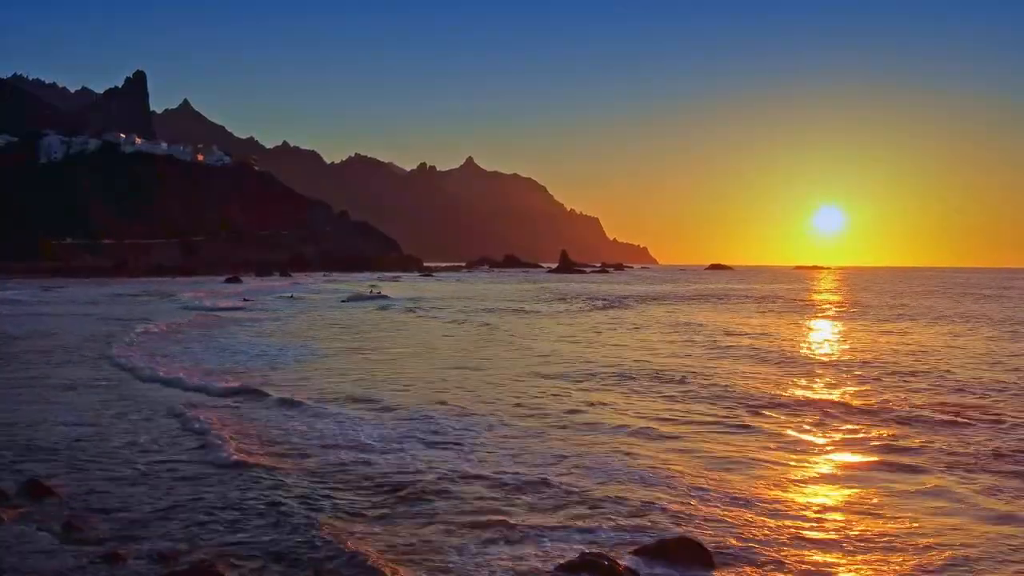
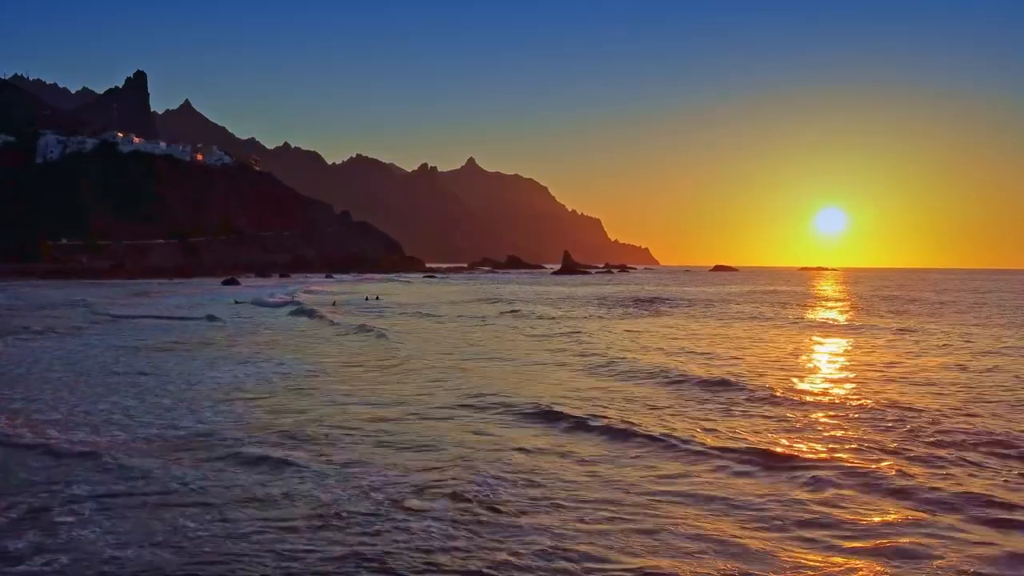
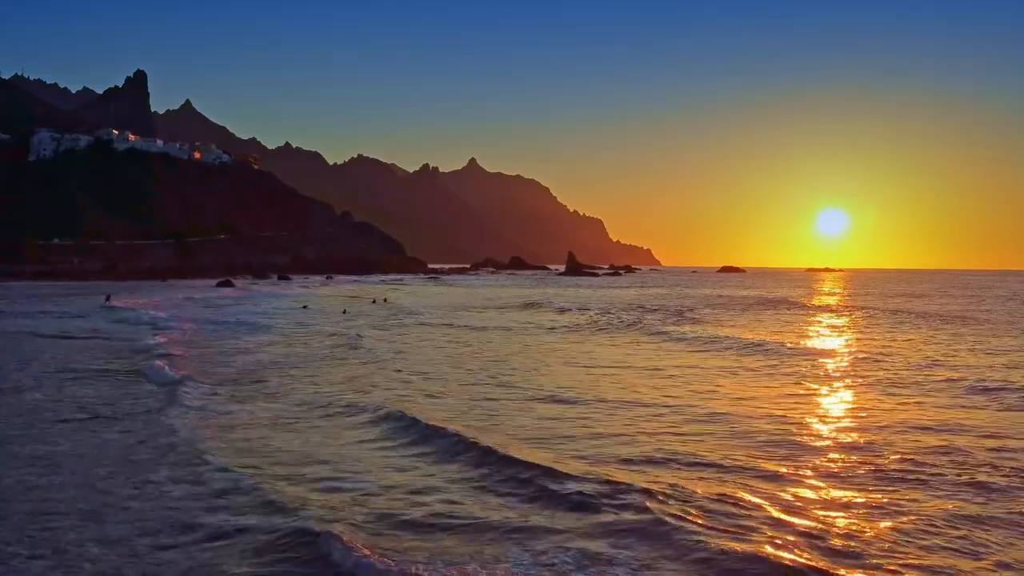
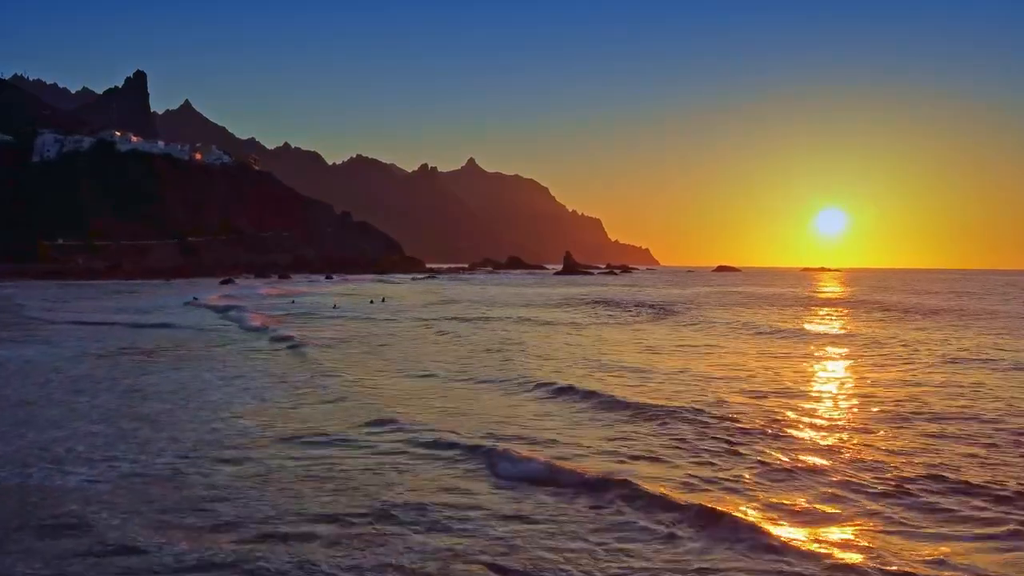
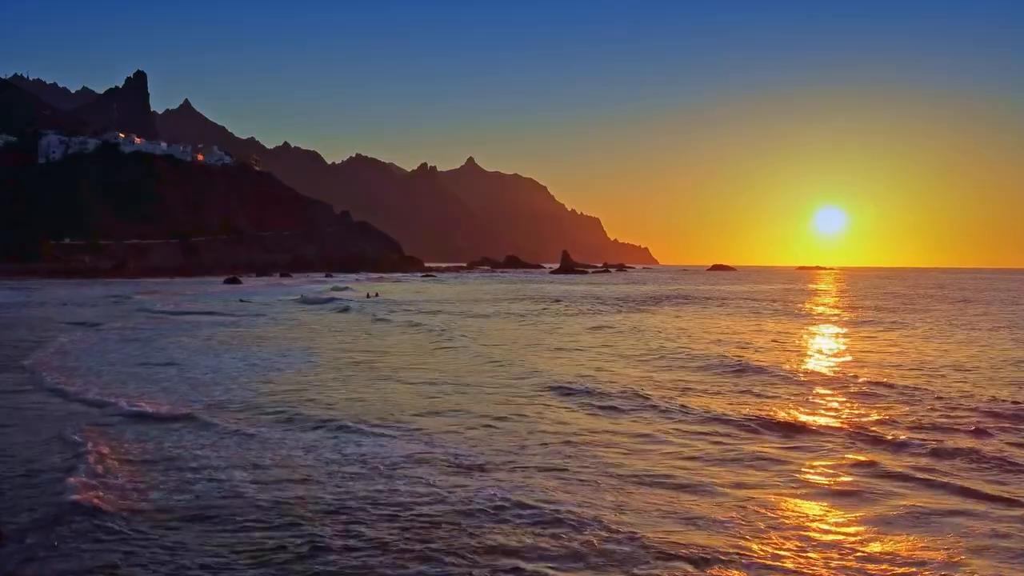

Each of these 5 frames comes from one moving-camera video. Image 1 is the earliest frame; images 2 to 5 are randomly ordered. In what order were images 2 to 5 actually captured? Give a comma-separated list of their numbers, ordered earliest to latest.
5, 2, 4, 3
